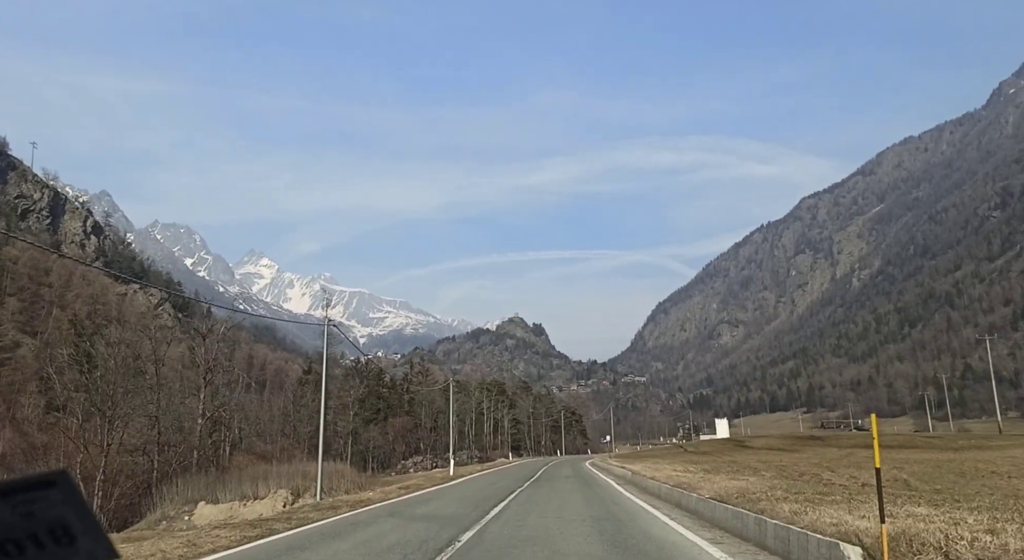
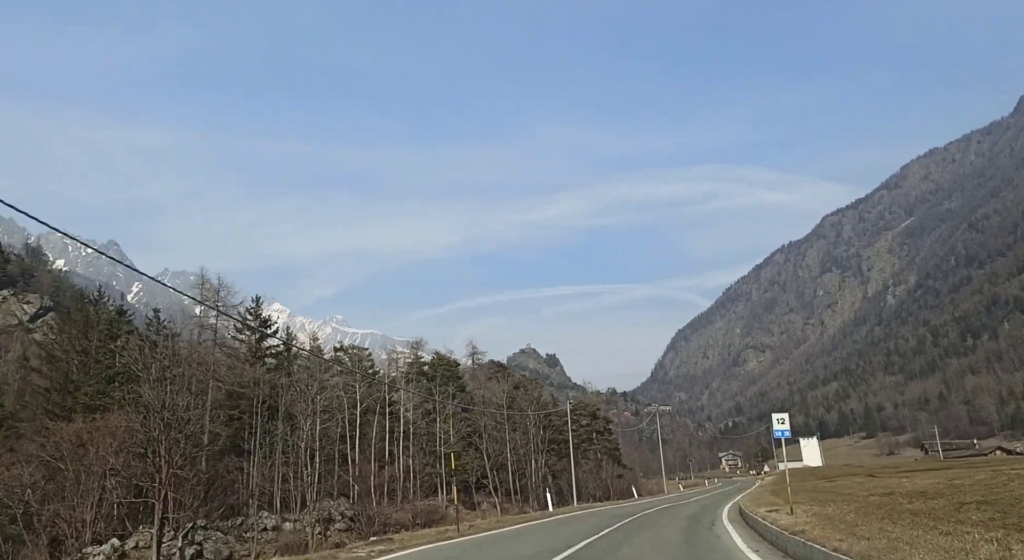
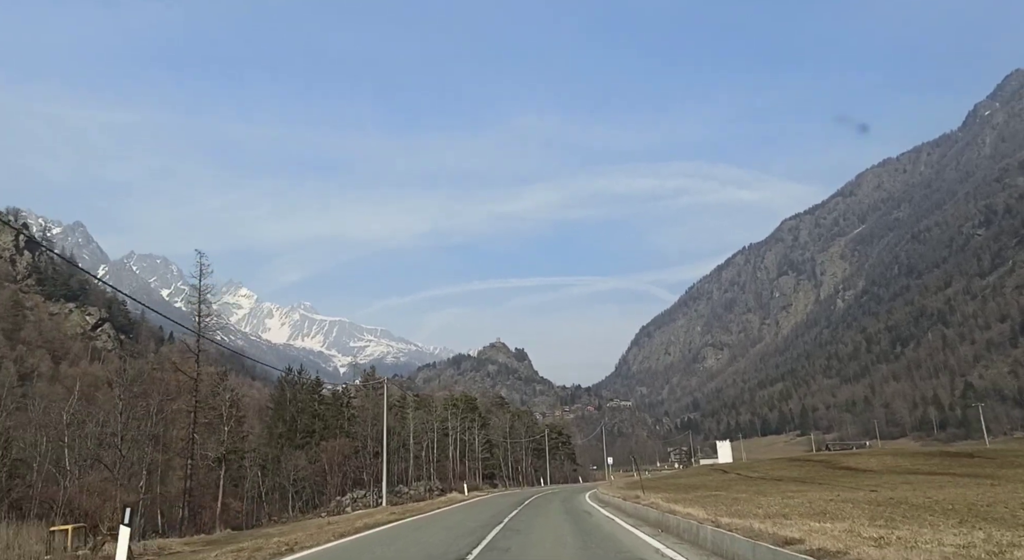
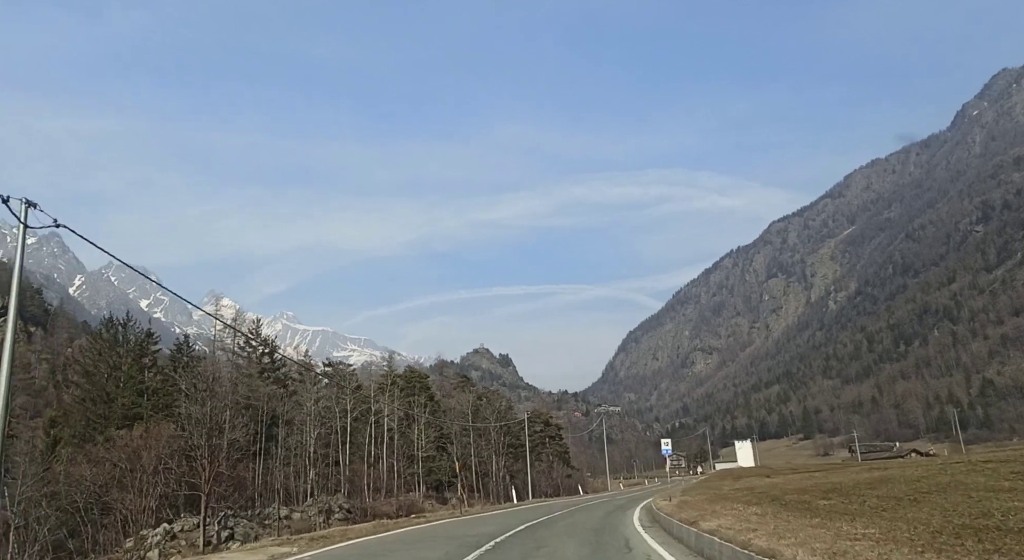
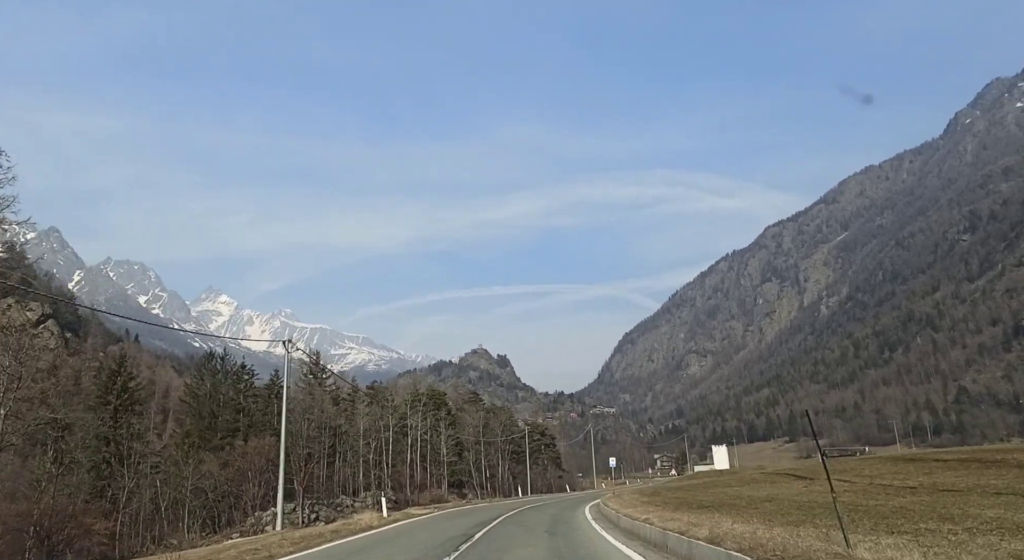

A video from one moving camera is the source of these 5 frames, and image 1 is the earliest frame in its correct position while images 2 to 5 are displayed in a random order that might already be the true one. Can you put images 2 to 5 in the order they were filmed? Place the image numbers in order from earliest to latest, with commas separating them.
3, 5, 4, 2
